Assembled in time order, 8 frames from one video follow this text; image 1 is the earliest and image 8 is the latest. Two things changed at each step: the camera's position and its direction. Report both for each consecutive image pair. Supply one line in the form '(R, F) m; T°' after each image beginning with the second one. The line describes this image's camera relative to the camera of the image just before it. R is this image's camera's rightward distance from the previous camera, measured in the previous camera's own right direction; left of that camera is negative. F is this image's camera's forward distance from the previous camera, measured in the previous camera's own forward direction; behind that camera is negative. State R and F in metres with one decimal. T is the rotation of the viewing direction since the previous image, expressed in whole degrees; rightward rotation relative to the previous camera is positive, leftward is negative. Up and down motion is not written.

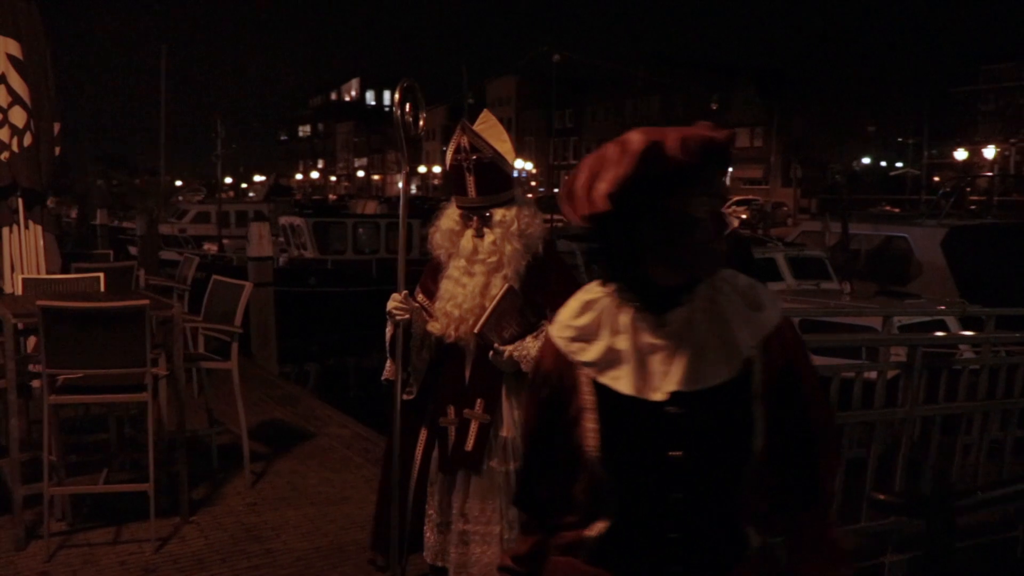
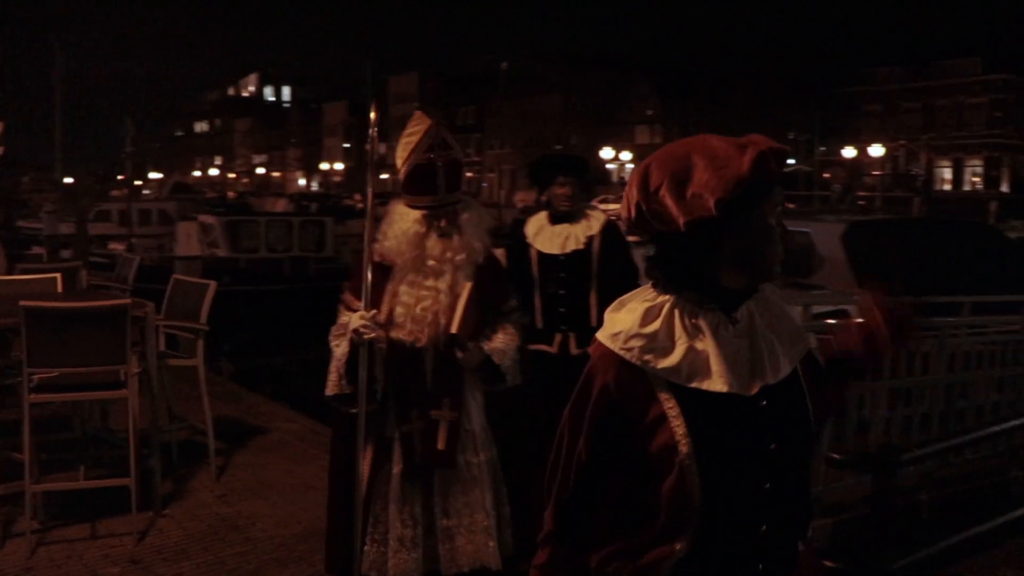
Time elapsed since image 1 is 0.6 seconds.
(-0.3, -0.3) m; +6°
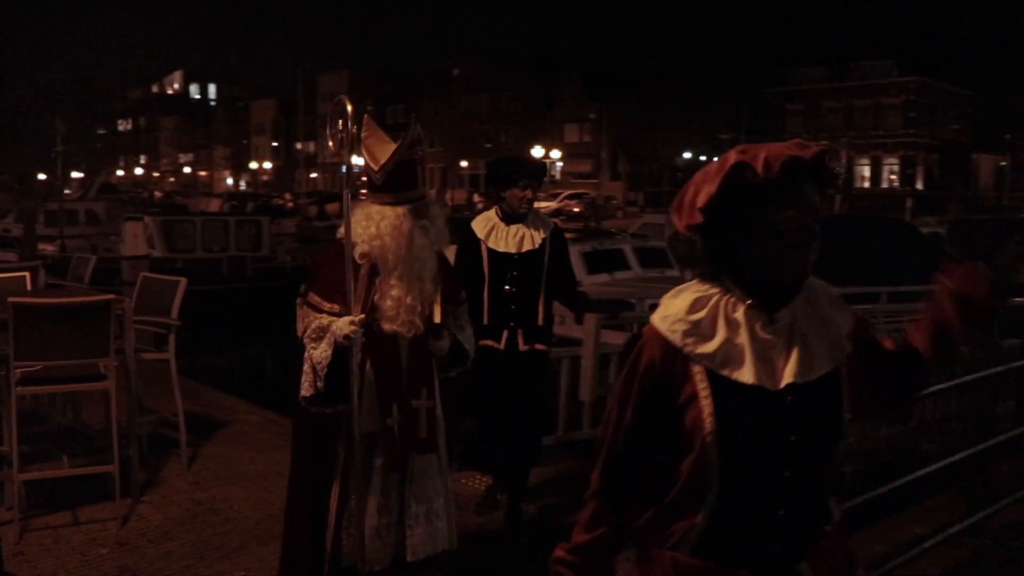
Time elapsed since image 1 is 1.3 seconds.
(-0.2, -0.4) m; +4°
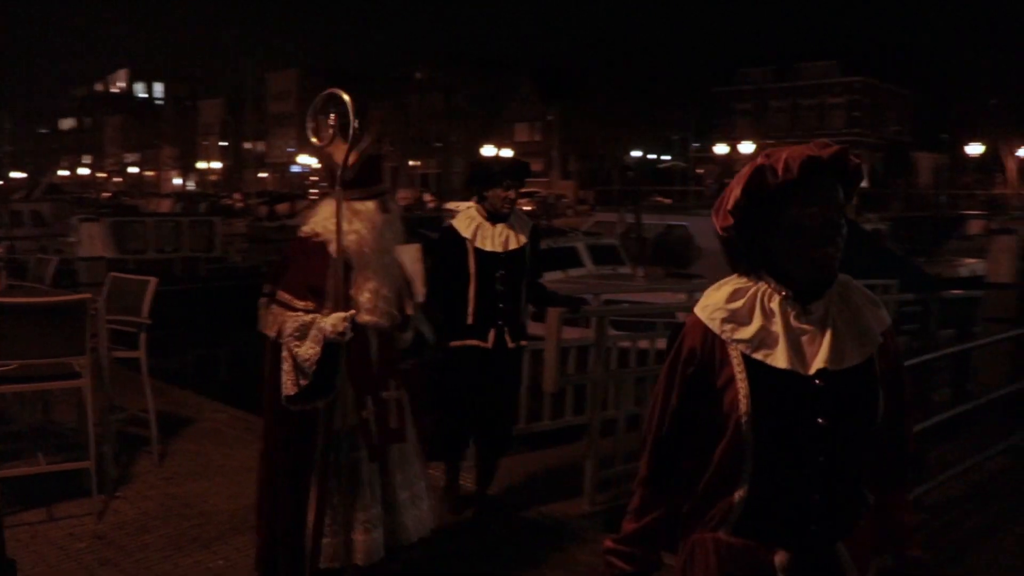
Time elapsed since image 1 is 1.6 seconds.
(-0.1, -0.2) m; +3°
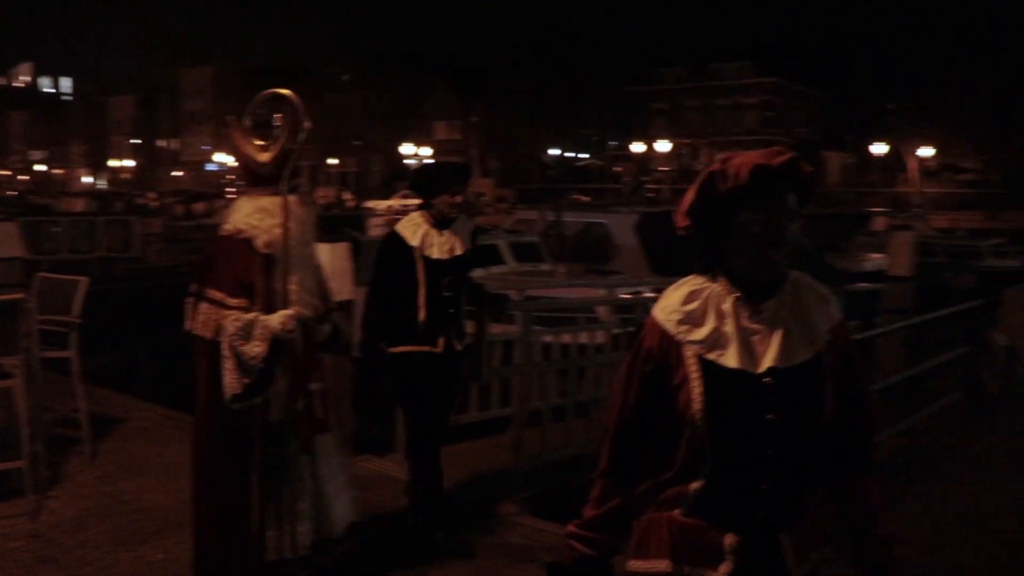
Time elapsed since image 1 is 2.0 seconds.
(-0.1, -0.2) m; +5°
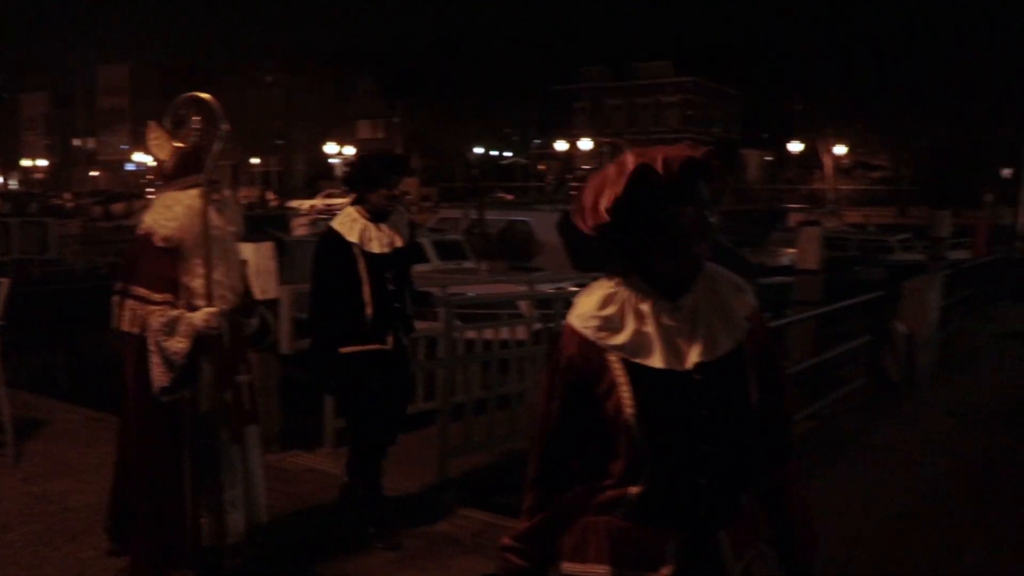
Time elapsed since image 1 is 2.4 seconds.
(0.0, -0.2) m; +4°
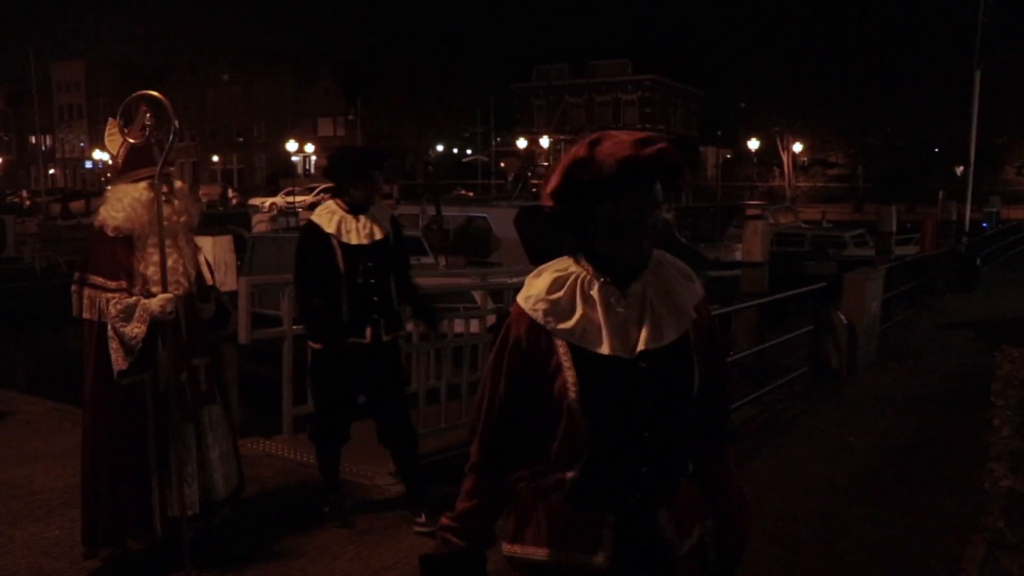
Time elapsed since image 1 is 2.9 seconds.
(+0.1, -0.3) m; +2°
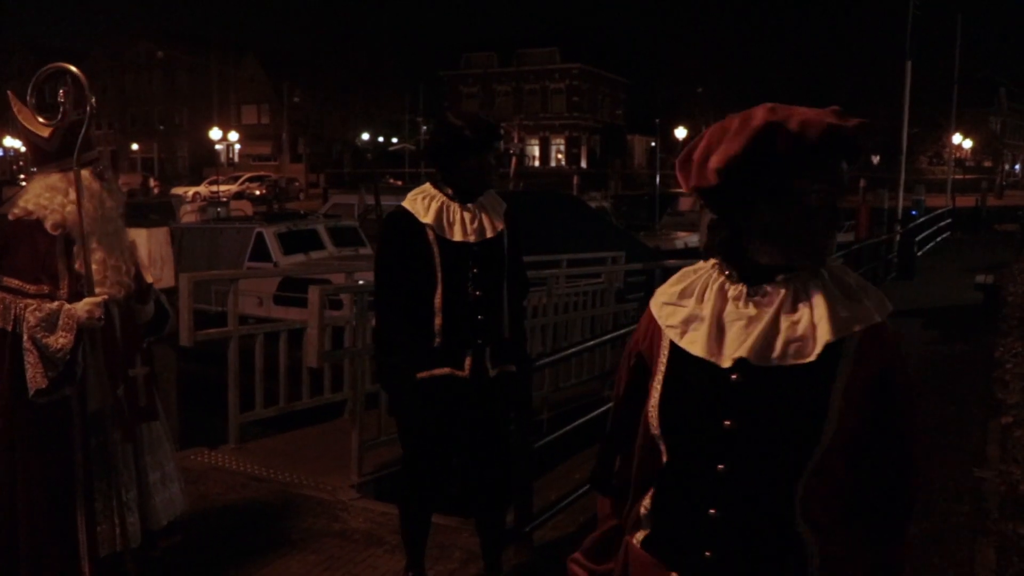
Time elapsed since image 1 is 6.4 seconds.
(-0.2, +0.4) m; +4°
